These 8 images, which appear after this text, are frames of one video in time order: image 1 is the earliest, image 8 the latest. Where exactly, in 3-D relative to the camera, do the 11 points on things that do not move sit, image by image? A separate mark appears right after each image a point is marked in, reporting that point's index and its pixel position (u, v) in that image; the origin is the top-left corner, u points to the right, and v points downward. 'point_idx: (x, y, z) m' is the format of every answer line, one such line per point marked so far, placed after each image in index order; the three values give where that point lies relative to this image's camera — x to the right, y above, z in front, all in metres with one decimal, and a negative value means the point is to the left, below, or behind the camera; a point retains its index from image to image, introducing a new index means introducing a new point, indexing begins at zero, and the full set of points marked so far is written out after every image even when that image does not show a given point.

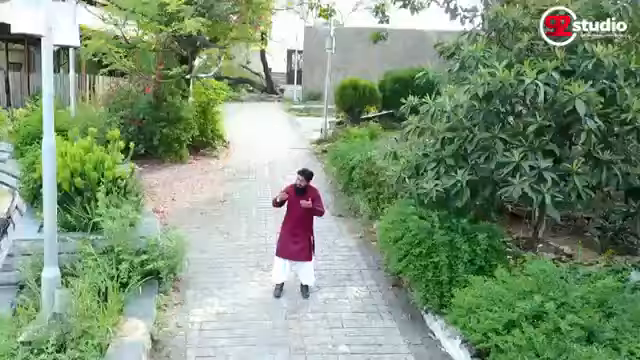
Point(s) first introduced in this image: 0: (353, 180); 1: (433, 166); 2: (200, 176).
0: (+0.4, 0.0, +8.3) m
1: (+1.0, +0.2, +5.1) m
2: (-2.0, +0.1, +10.0) m
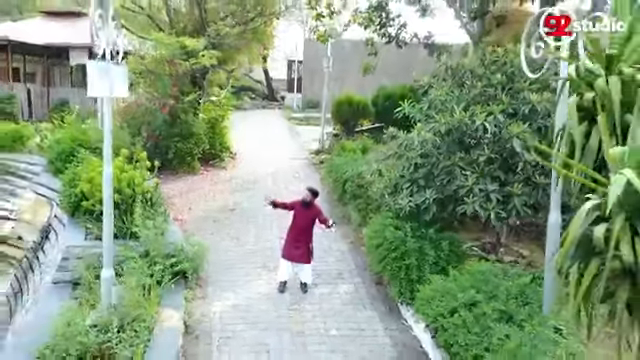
0: (+0.4, -0.2, +9.6) m
1: (+0.9, 0.0, +6.3) m
2: (-2.0, -0.1, +11.3) m
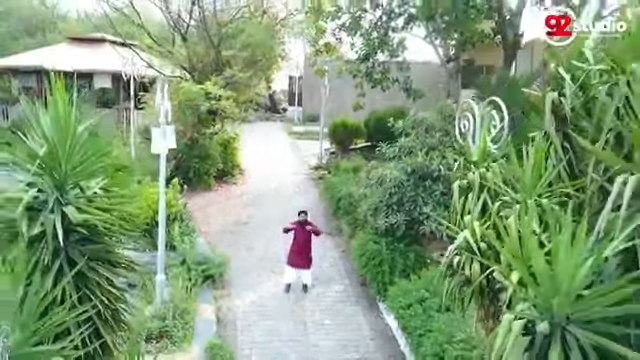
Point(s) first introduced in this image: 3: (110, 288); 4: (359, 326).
0: (+0.4, -0.5, +11.5) m
1: (+0.9, -0.4, +8.3) m
2: (-2.1, -0.5, +13.3) m
3: (-1.3, -0.7, +3.9) m
4: (+0.5, -1.8, +7.7) m
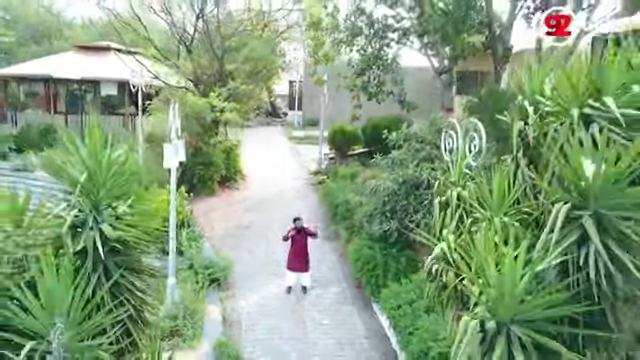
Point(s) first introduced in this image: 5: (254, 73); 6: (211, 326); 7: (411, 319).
0: (+0.3, -0.6, +12.2) m
1: (+0.9, -0.5, +8.9) m
2: (-2.1, -0.6, +13.9) m
3: (-1.4, -0.9, +4.6) m
4: (+0.5, -2.0, +8.4) m
5: (-1.6, +2.5, +14.8) m
6: (-1.4, -1.9, +8.0) m
7: (+1.0, -1.6, +6.9) m
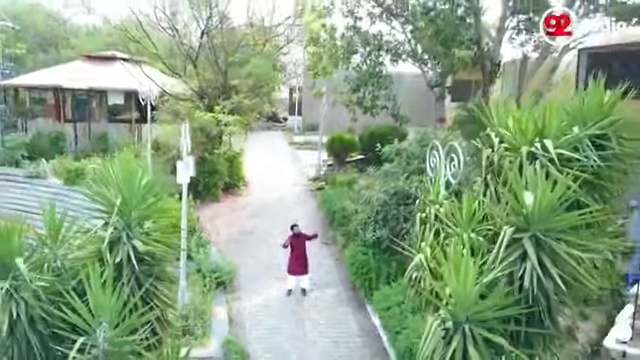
0: (+0.3, -0.8, +13.0) m
1: (+0.8, -0.7, +9.7) m
2: (-2.1, -0.8, +14.7) m
3: (-1.4, -1.0, +5.4) m
4: (+0.4, -2.2, +9.1) m
5: (-1.6, +2.4, +15.5) m
6: (-1.5, -2.1, +8.8) m
7: (+1.0, -1.8, +7.7) m
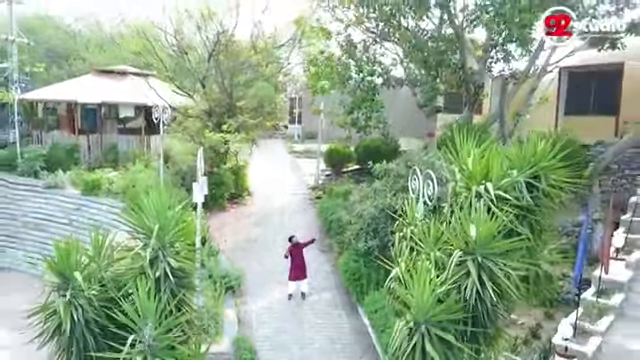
0: (+0.3, -1.1, +14.2) m
1: (+0.8, -1.0, +11.0) m
2: (-2.2, -1.1, +15.9) m
3: (-1.4, -1.3, +6.6) m
4: (+0.4, -2.5, +10.4) m
5: (-1.7, +2.1, +16.8) m
6: (-1.5, -2.4, +10.0) m
7: (+1.0, -2.1, +9.0) m
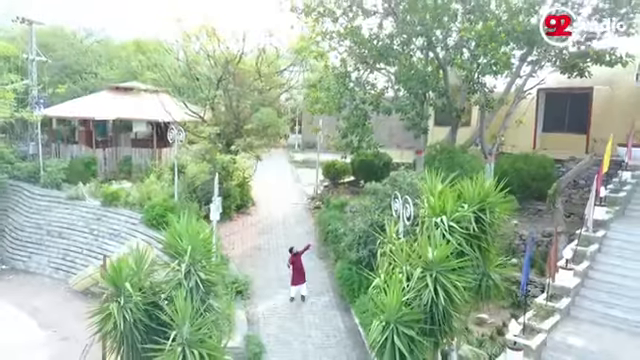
0: (+0.2, -1.5, +16.0) m
1: (+0.7, -1.4, +12.7) m
2: (-2.2, -1.5, +17.7) m
3: (-1.5, -1.7, +8.3) m
4: (+0.3, -2.9, +12.1) m
5: (-1.7, +1.7, +18.5) m
6: (-1.5, -2.8, +11.7) m
7: (+0.9, -2.5, +10.7) m
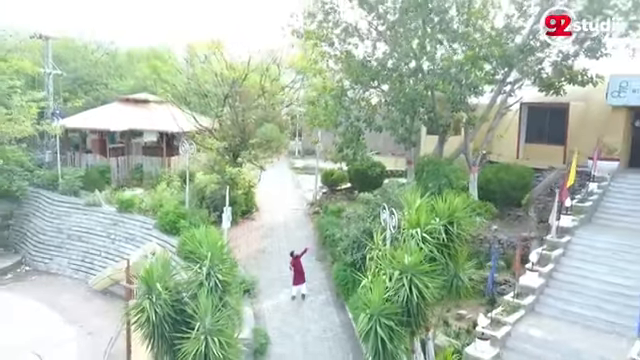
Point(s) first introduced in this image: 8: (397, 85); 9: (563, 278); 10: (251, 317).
0: (+0.2, -1.8, +17.6) m
1: (+0.7, -1.7, +14.3) m
2: (-2.3, -1.7, +19.3) m
3: (-1.5, -2.0, +10.0) m
4: (+0.3, -3.1, +13.7) m
5: (-1.8, +1.4, +20.1) m
6: (-1.6, -3.0, +13.3) m
7: (+0.9, -2.7, +12.3) m
8: (+2.1, +2.6, +16.8) m
9: (+5.0, -2.0, +12.5) m
10: (-1.5, -3.0, +13.4) m
